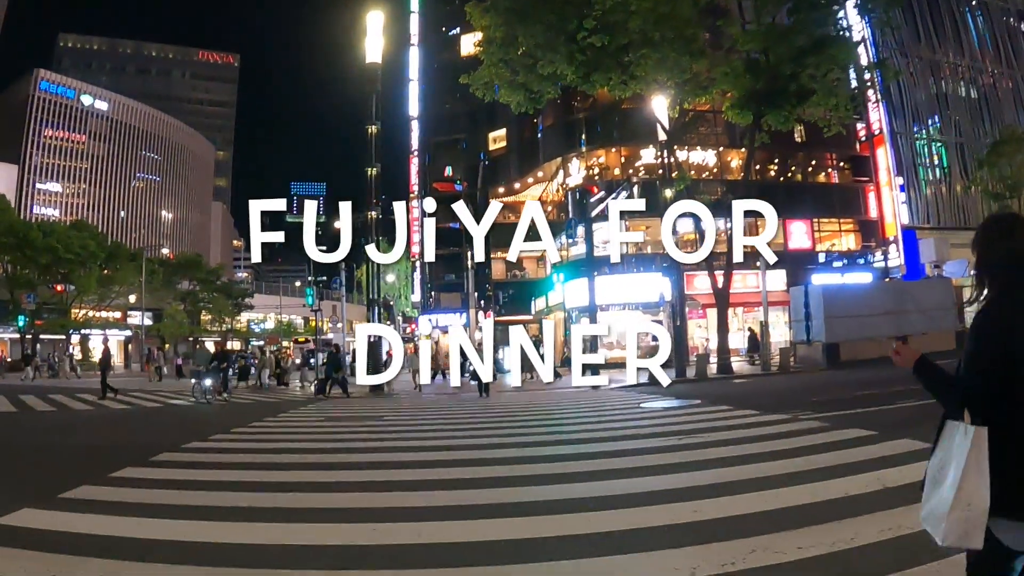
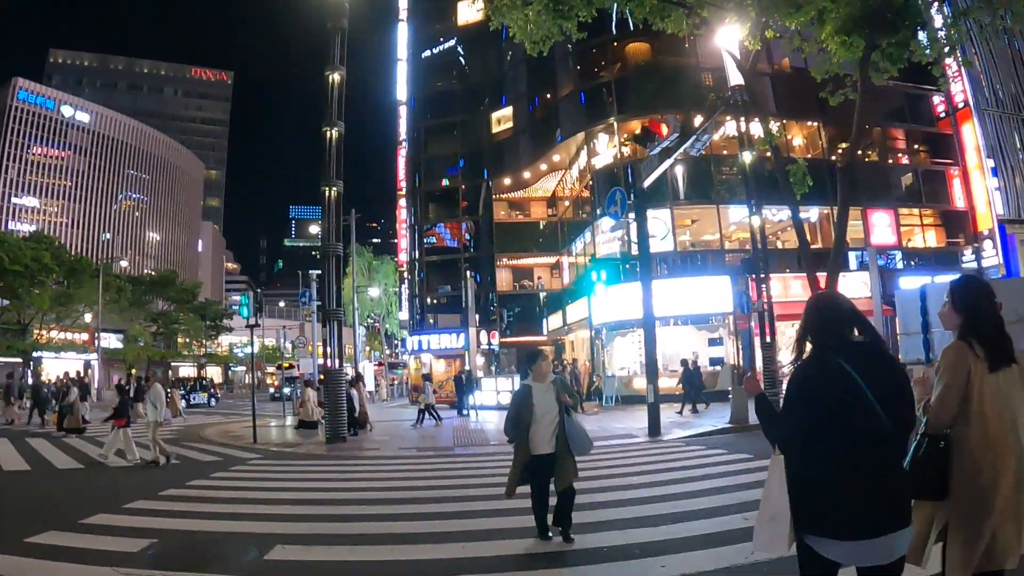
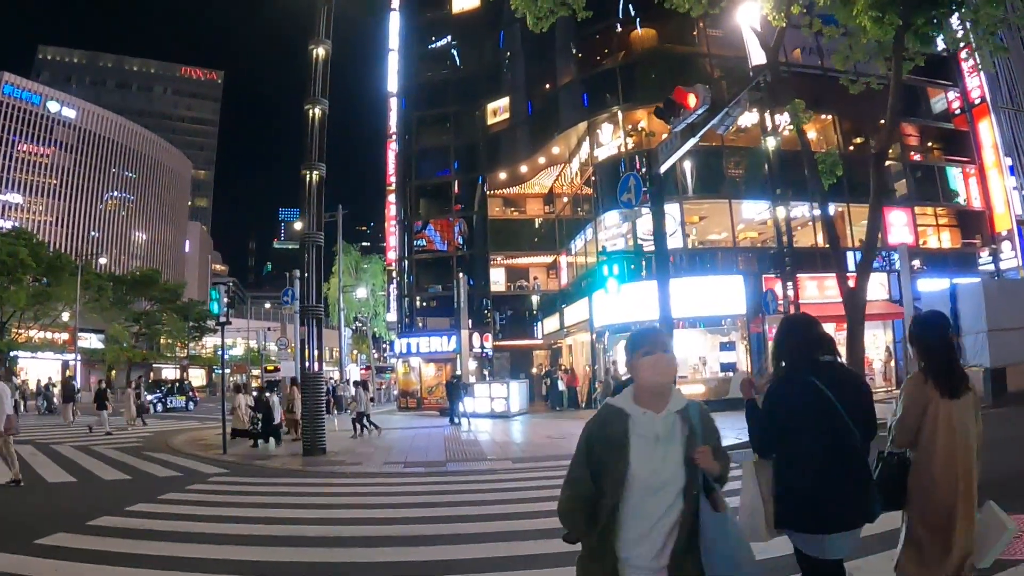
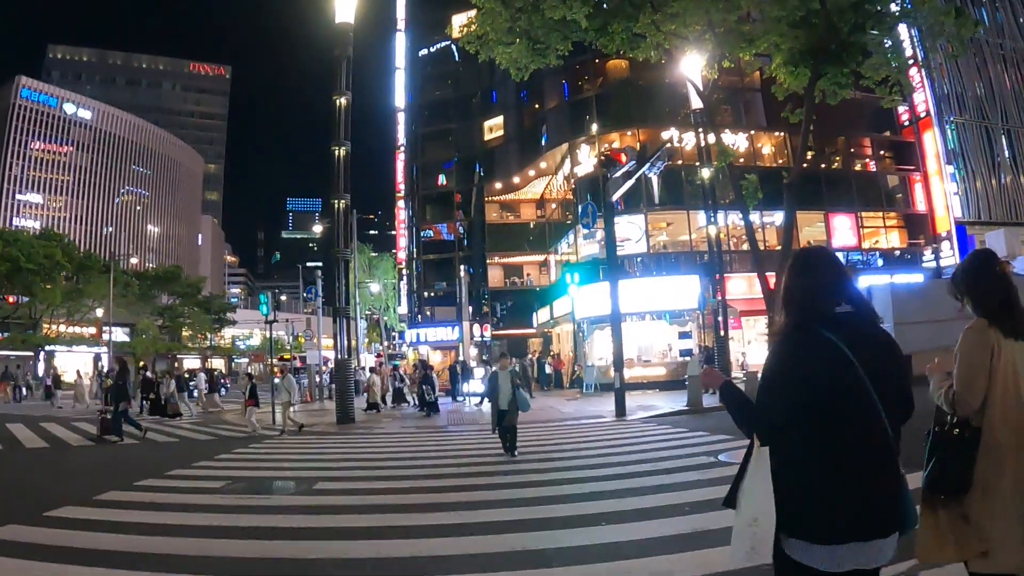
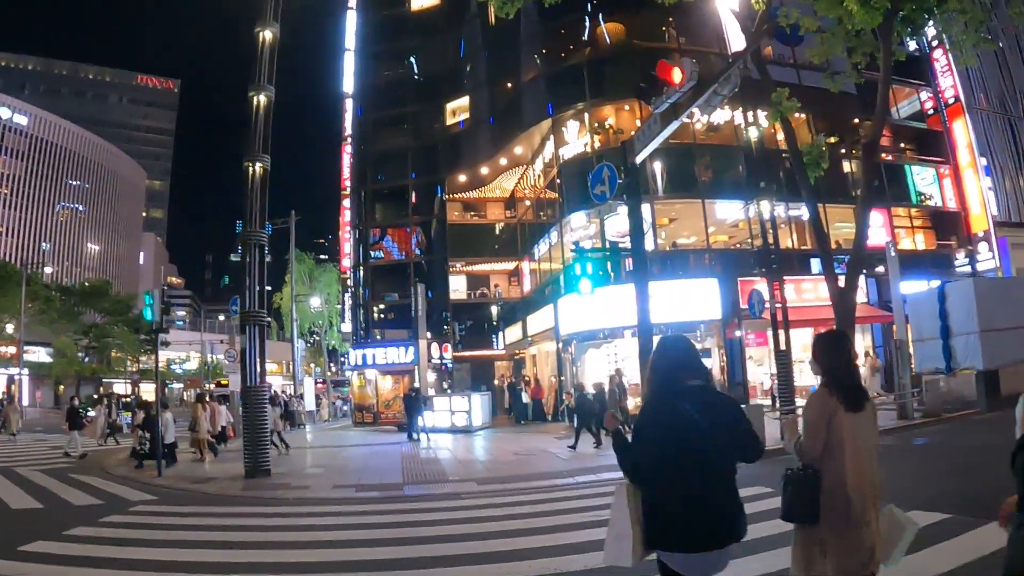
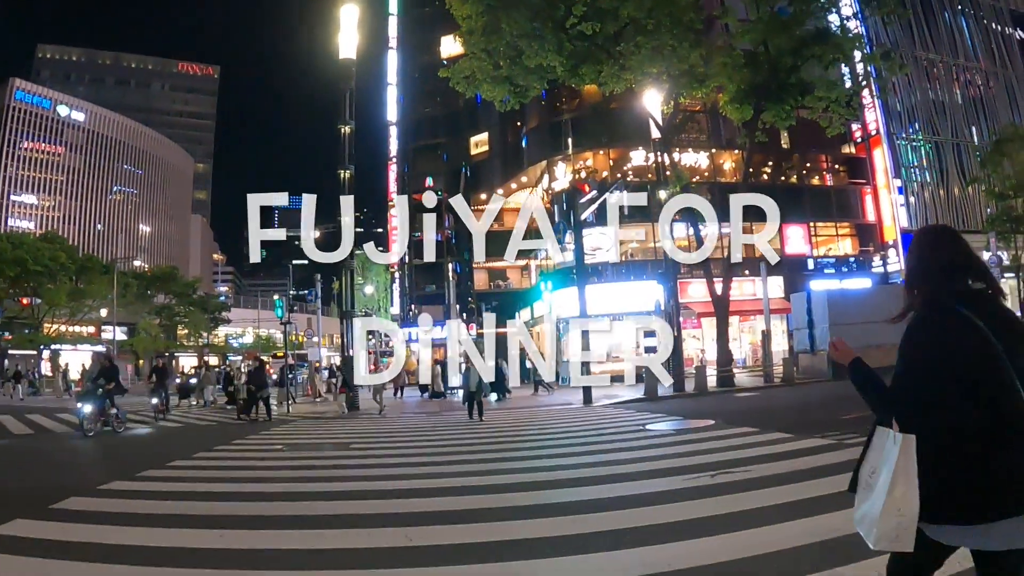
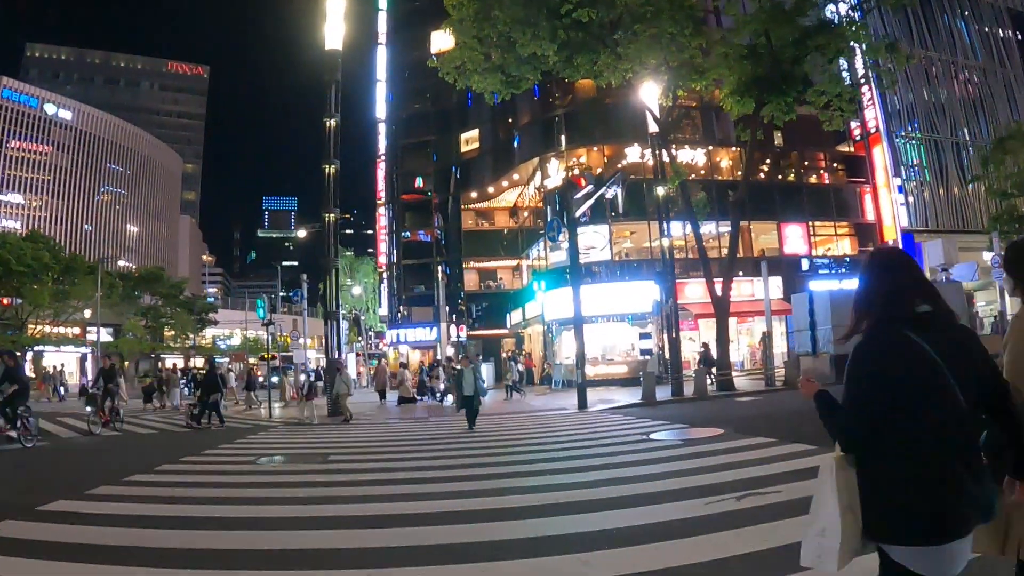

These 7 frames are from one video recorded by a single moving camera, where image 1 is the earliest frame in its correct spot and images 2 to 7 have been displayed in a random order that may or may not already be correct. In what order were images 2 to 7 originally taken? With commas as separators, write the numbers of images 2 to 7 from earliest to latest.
6, 7, 4, 2, 3, 5
